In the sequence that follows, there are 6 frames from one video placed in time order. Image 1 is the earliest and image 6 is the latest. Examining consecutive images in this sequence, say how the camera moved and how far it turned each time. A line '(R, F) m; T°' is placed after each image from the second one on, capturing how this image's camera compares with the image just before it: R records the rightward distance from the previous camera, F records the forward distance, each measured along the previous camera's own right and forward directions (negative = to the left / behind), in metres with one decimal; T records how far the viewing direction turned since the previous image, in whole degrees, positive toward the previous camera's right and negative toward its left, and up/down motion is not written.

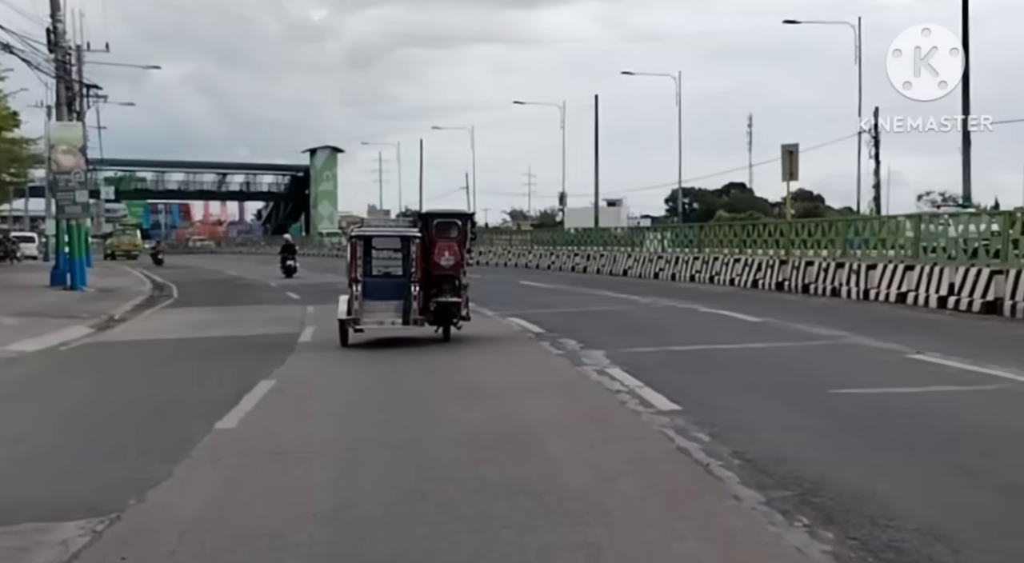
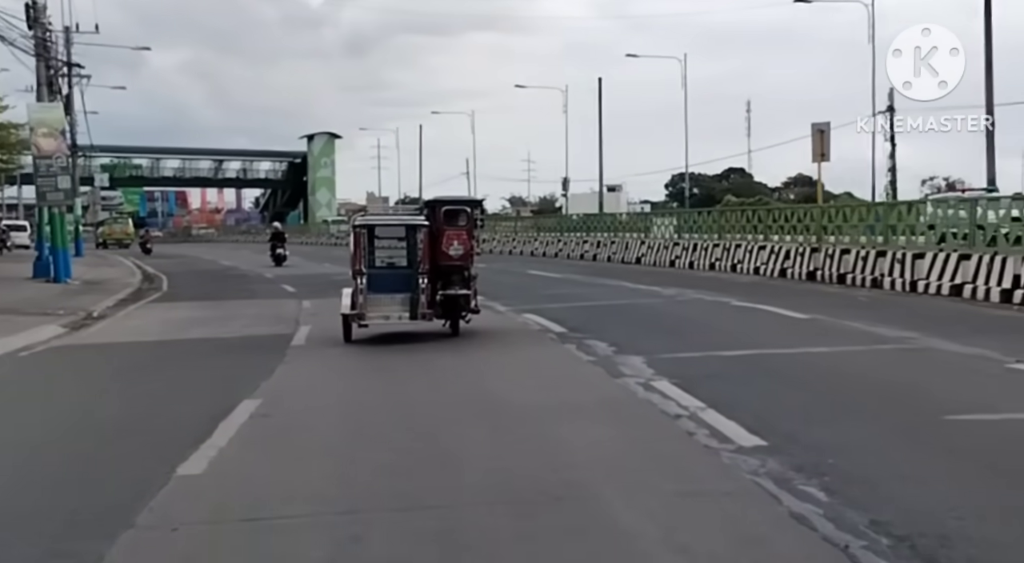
(-0.3, +1.8) m; 0°
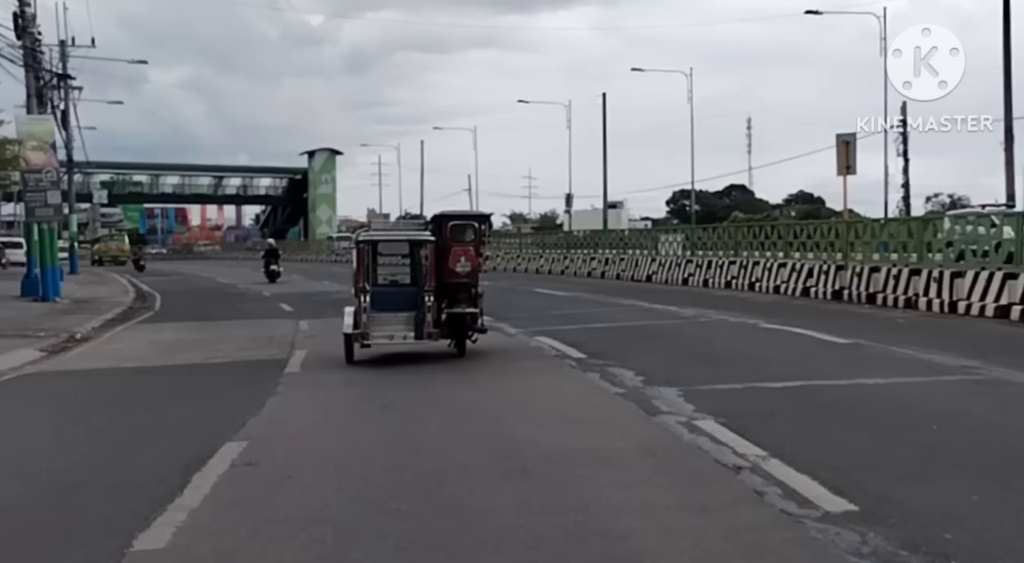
(-0.2, +1.2) m; 0°
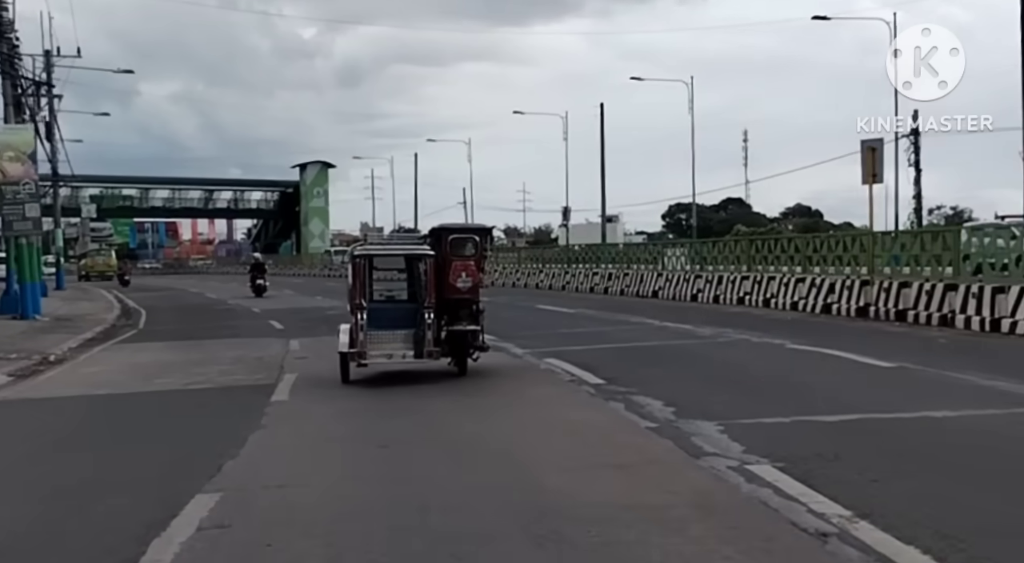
(-0.2, +1.2) m; 0°
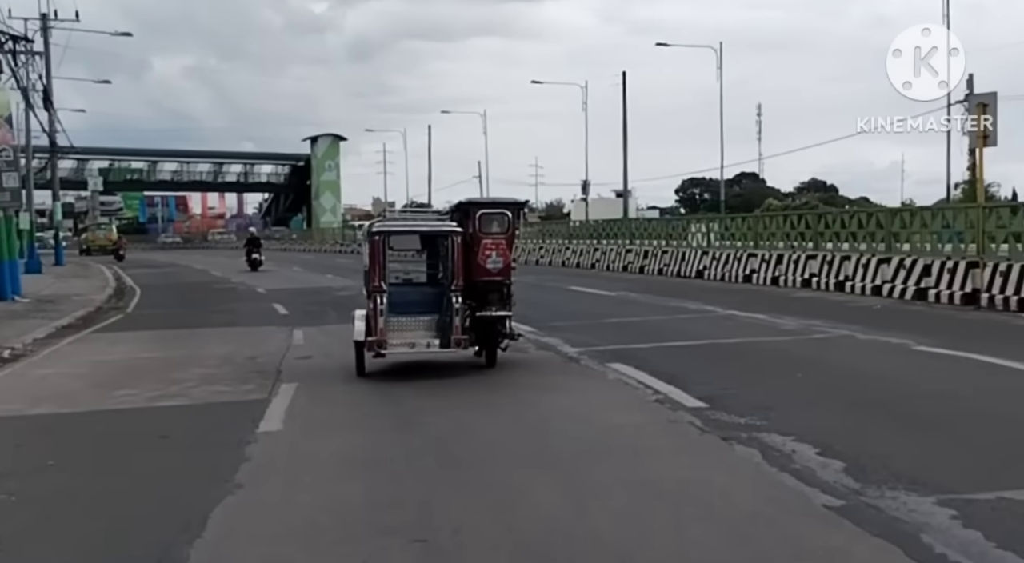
(-0.5, +3.1) m; -1°
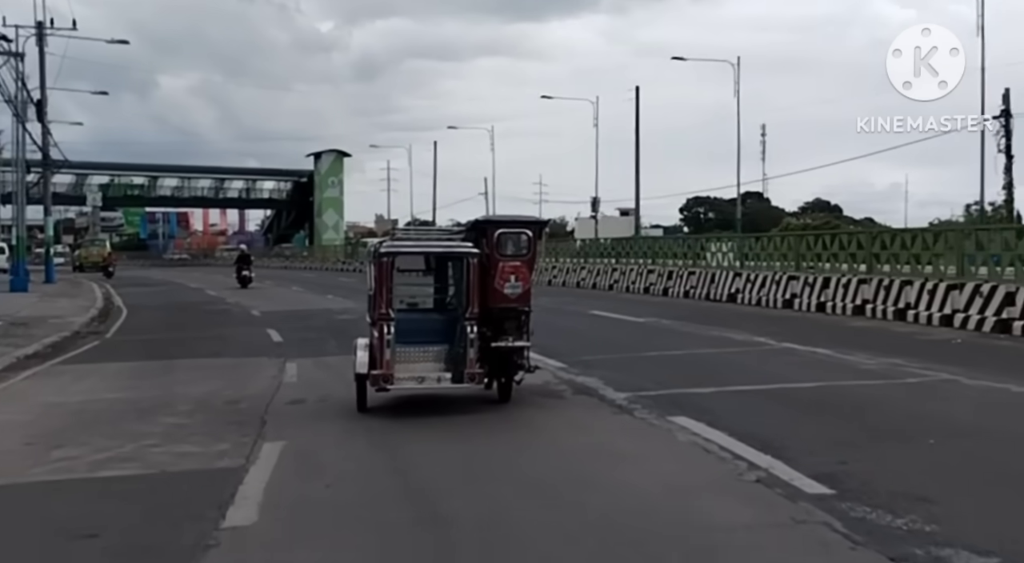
(-0.4, +2.3) m; 0°
